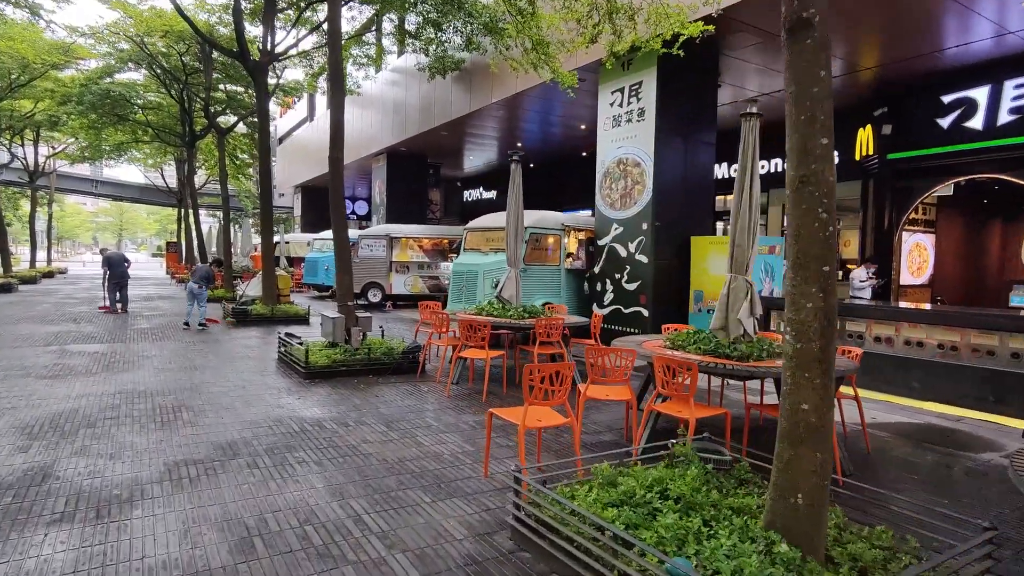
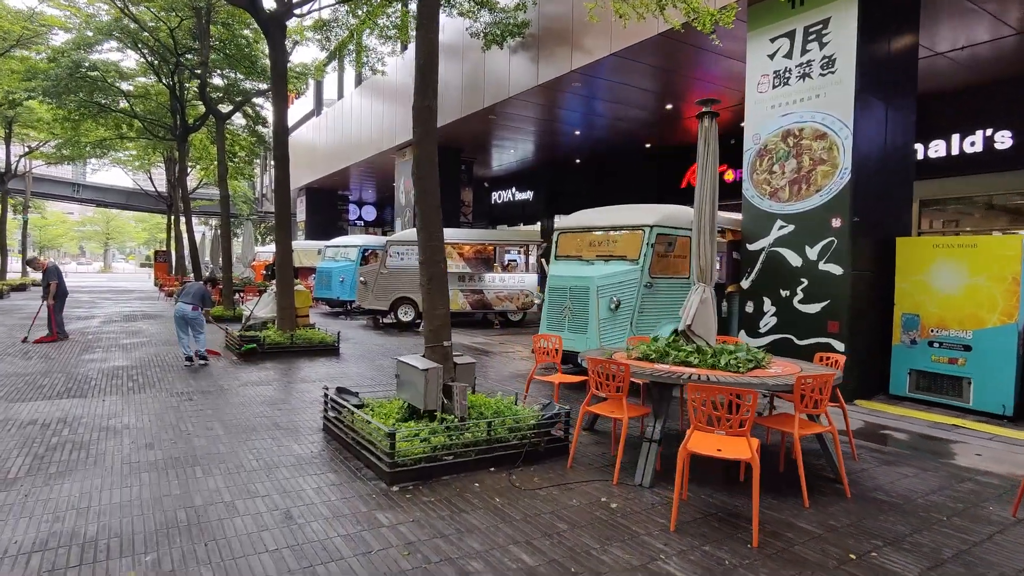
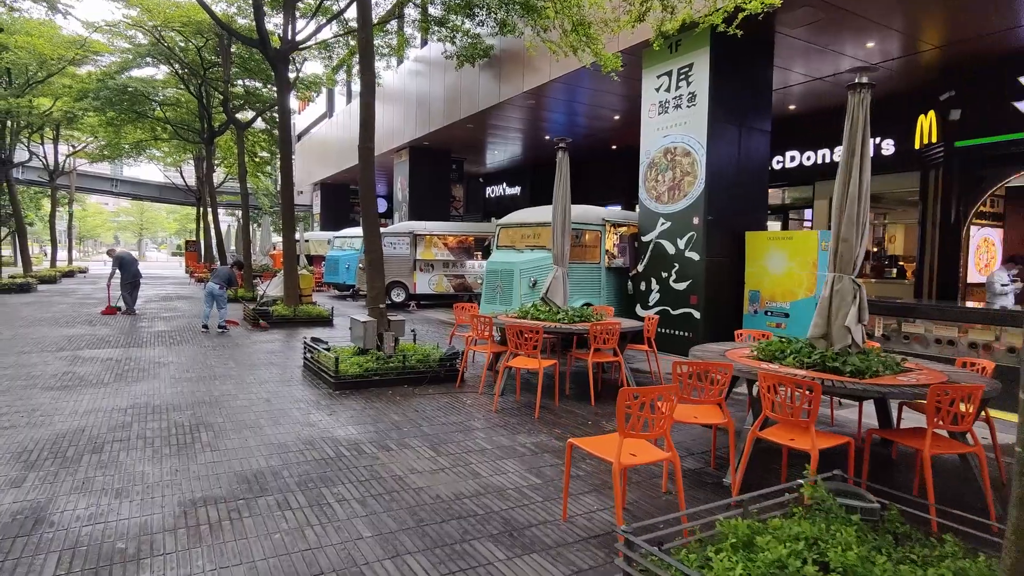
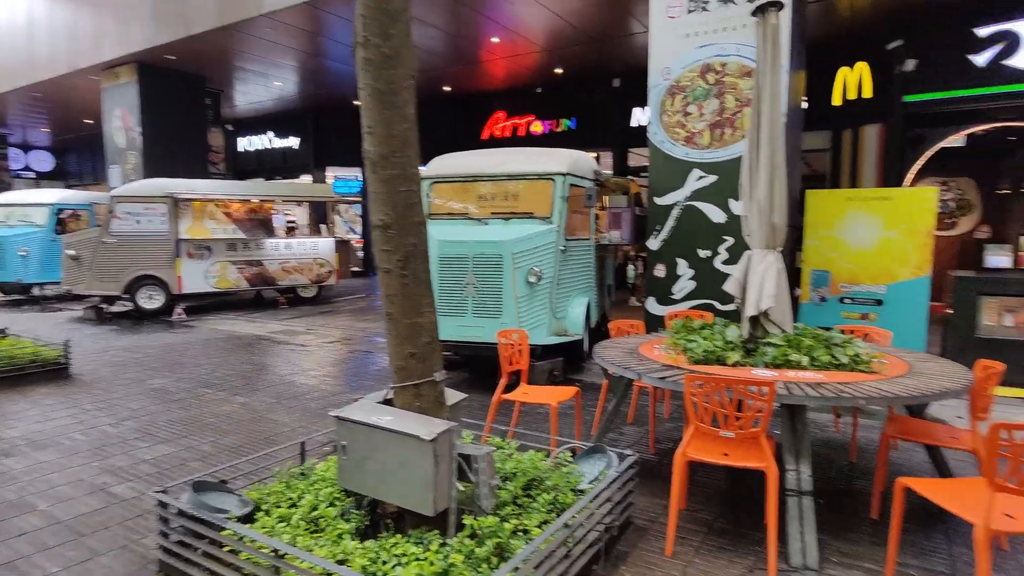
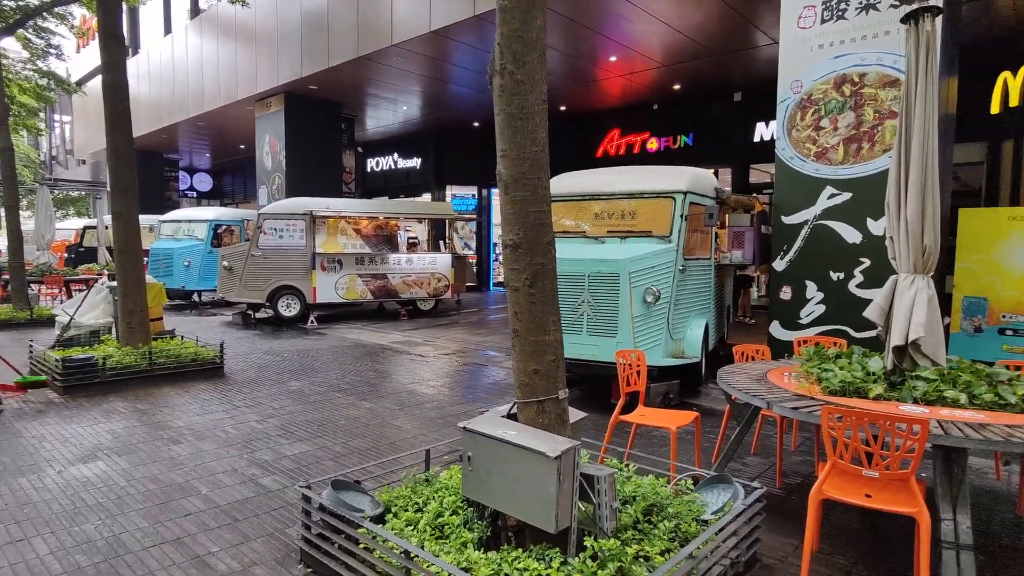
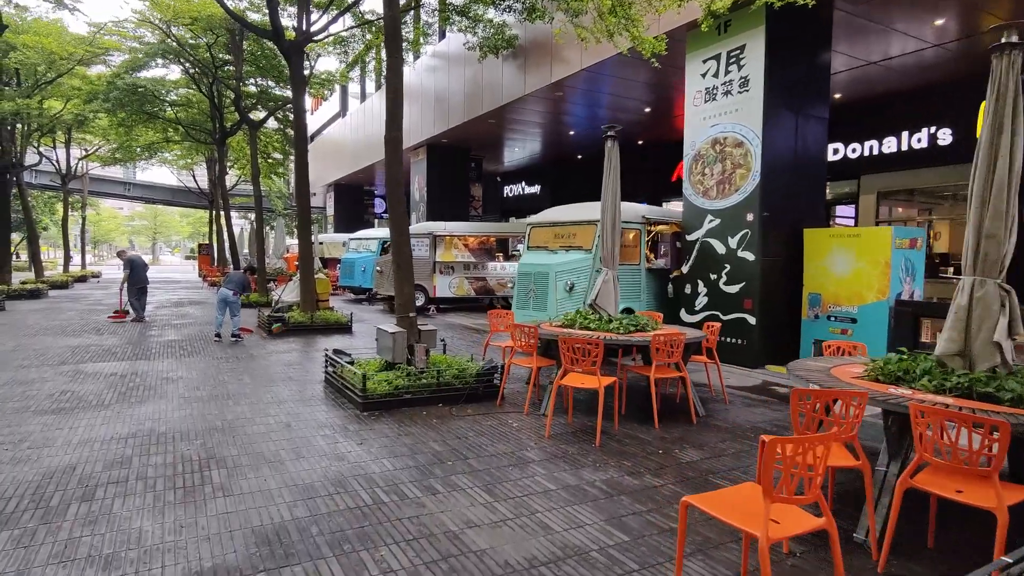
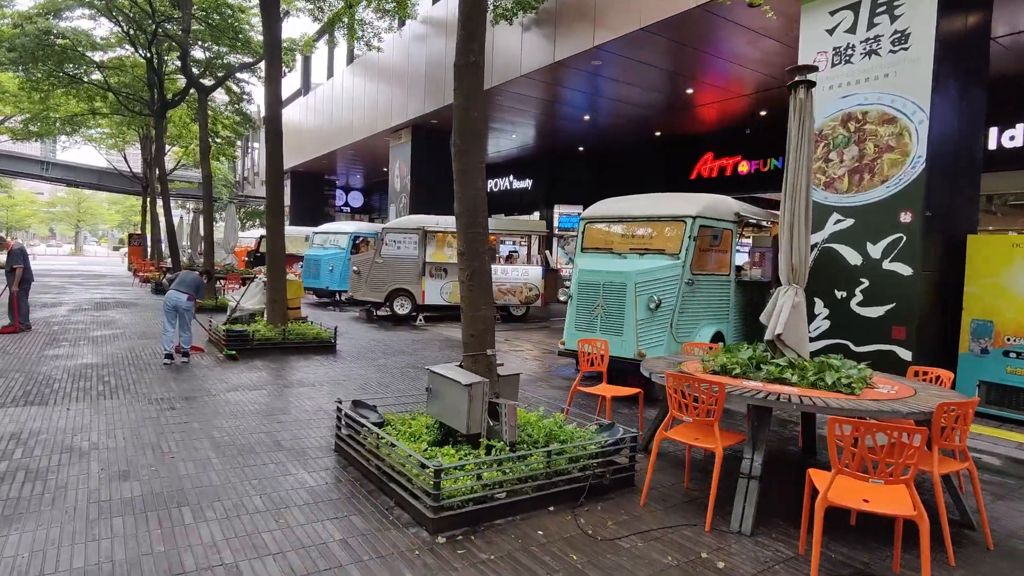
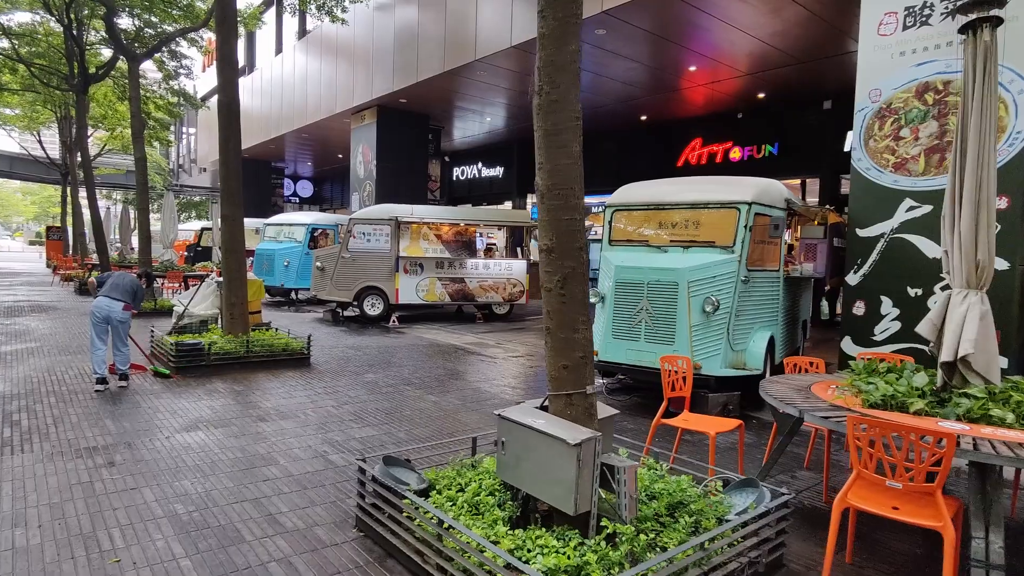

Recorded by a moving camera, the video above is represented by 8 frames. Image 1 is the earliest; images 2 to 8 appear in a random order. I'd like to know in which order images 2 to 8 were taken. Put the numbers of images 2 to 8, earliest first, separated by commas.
3, 6, 2, 7, 8, 5, 4
